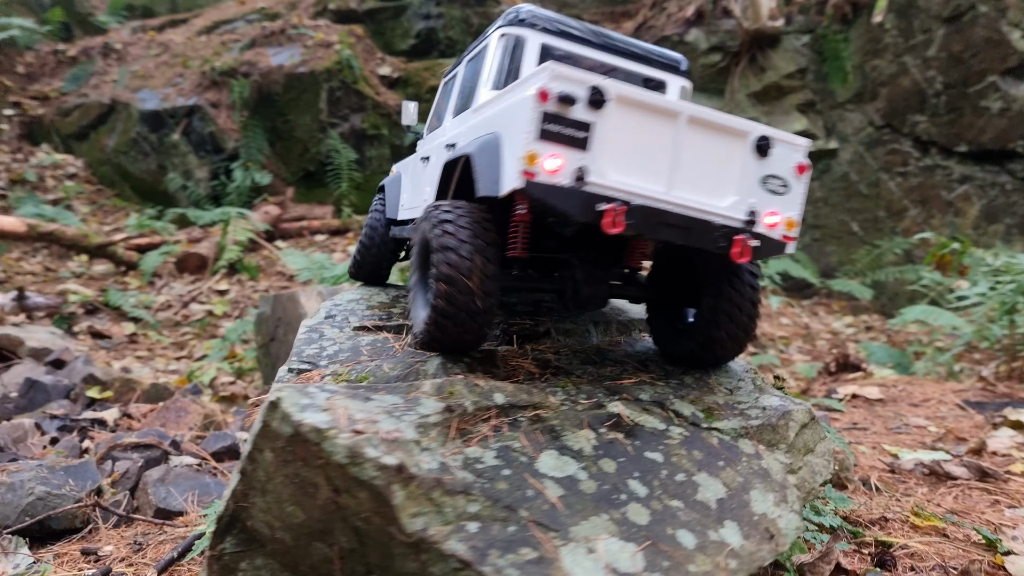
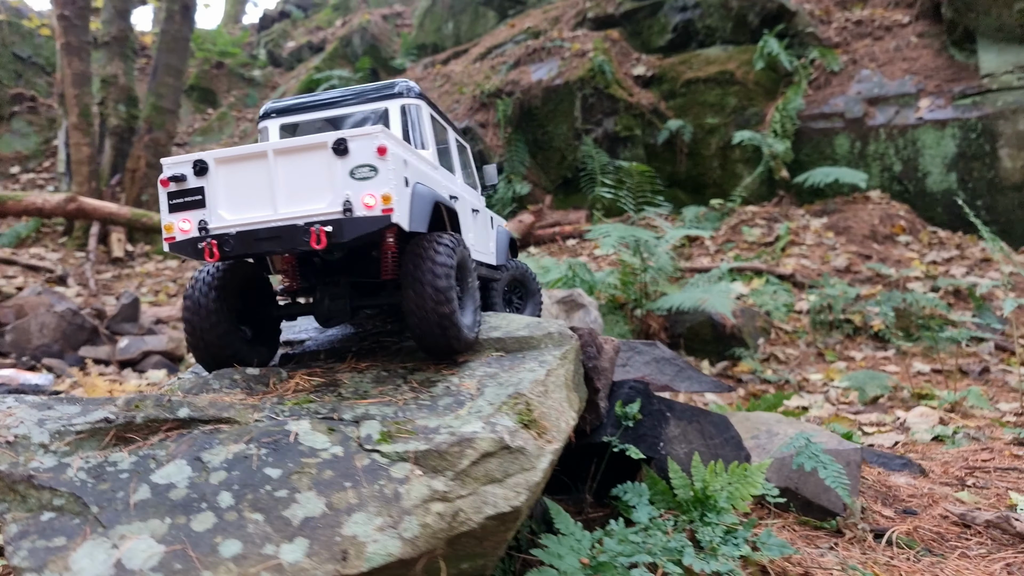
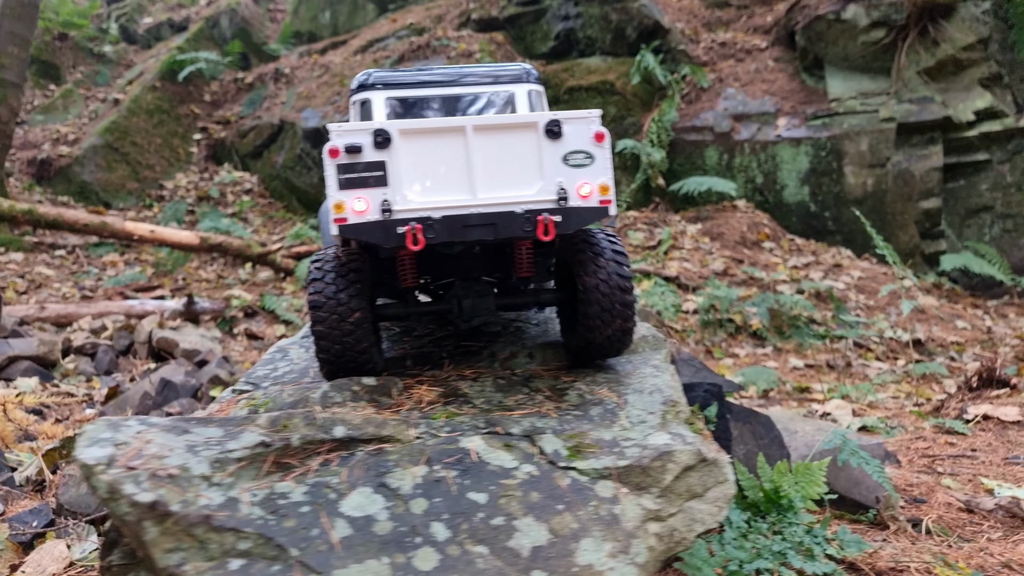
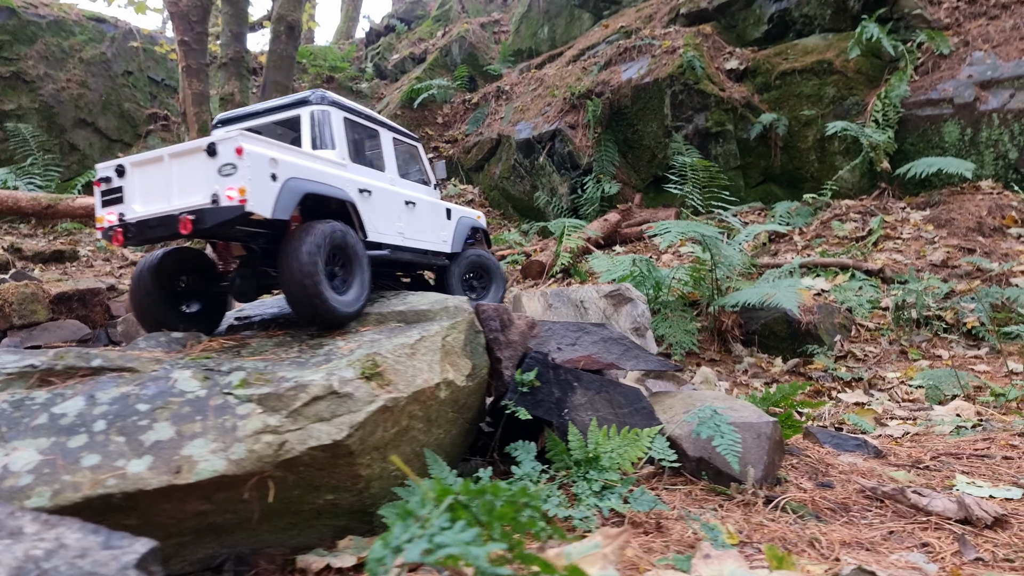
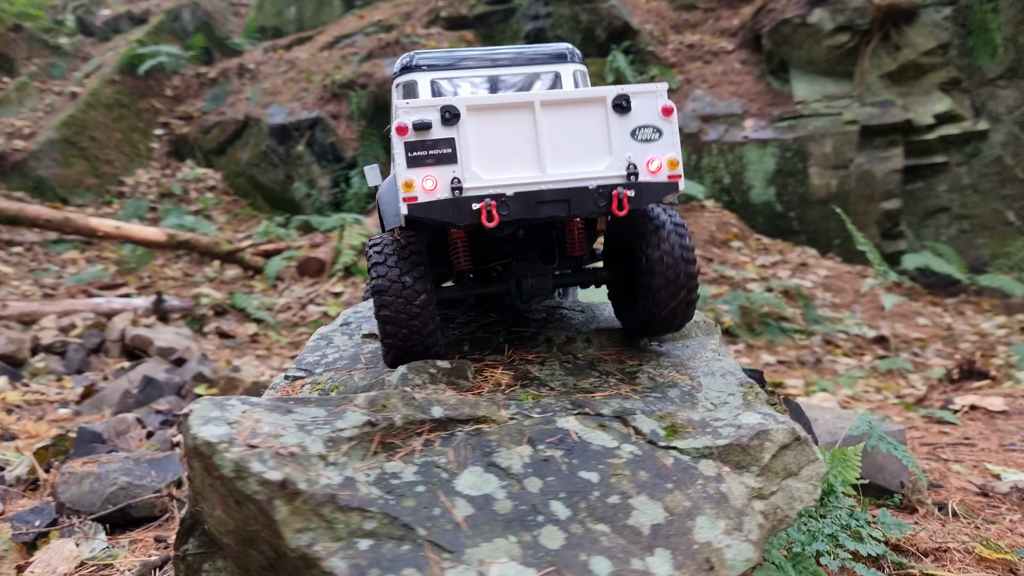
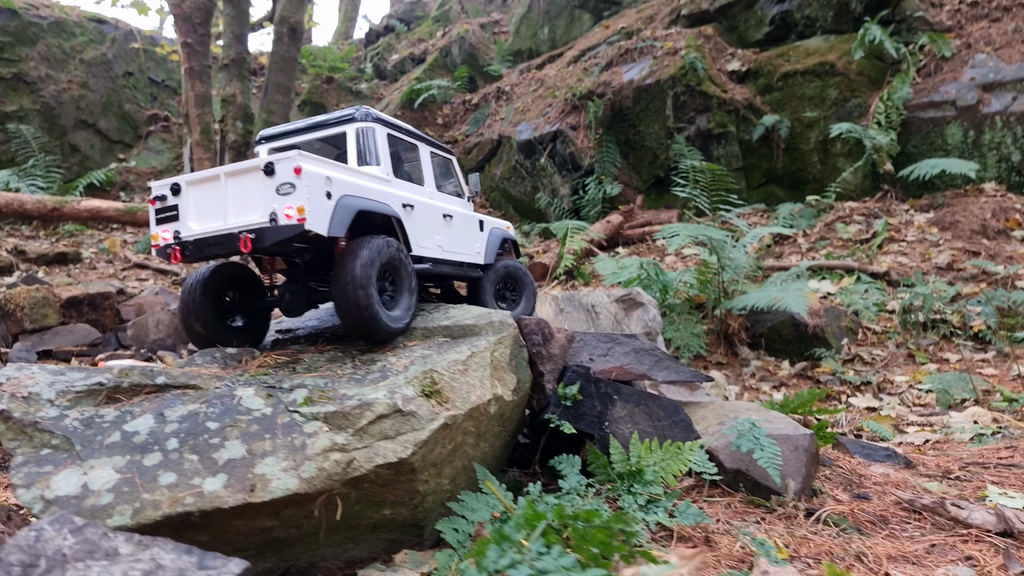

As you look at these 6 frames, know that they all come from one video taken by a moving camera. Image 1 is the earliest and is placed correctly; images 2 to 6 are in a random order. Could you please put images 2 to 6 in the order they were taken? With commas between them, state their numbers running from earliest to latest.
5, 3, 2, 6, 4
